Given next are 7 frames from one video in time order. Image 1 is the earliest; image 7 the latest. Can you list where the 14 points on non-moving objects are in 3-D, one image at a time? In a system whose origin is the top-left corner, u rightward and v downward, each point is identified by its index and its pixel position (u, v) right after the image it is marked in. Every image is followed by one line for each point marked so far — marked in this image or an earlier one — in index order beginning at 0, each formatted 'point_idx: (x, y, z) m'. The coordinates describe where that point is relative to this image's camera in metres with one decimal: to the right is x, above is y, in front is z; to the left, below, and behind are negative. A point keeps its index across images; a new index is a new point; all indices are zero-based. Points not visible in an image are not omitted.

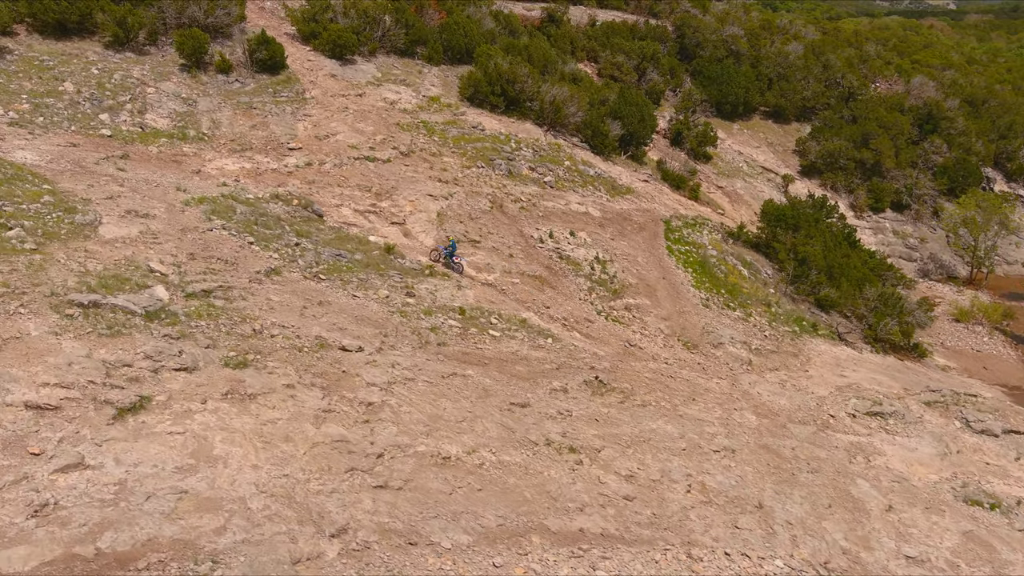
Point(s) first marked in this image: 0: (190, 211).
0: (-9.6, +2.3, +17.3) m
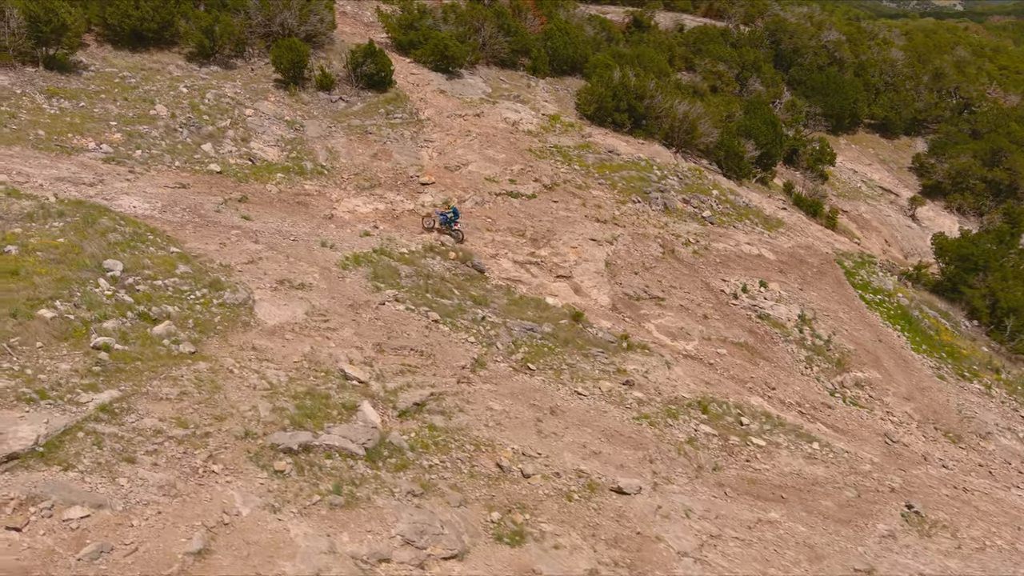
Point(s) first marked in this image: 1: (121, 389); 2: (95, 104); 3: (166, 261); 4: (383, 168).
0: (-3.8, +0.3, +13.6) m
1: (-5.9, -1.5, +8.7) m
2: (-13.4, +5.9, +18.6) m
3: (-7.3, +0.6, +12.2) m
4: (-4.4, +4.1, +19.7) m
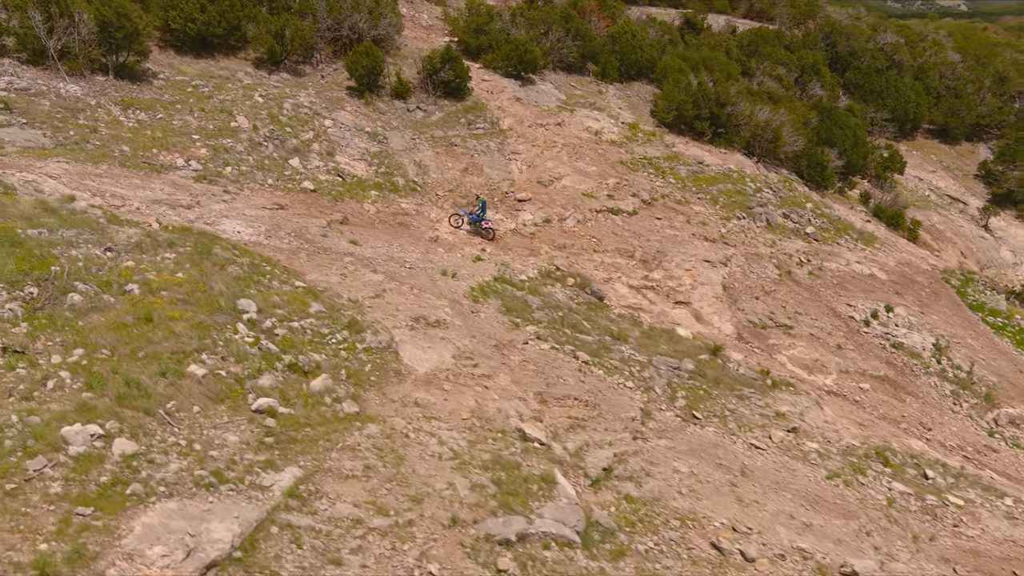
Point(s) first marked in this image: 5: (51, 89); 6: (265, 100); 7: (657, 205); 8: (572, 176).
0: (-0.6, -0.5, +12.3) m
1: (-2.7, -2.3, +7.4) m
2: (-10.2, +5.2, +17.3) m
3: (-4.1, -0.2, +11.0) m
4: (-1.1, +3.3, +18.4) m
5: (-13.3, +5.8, +16.6) m
6: (-8.3, +6.3, +19.5) m
7: (+4.9, +2.8, +19.3) m
8: (+2.0, +3.8, +19.6) m
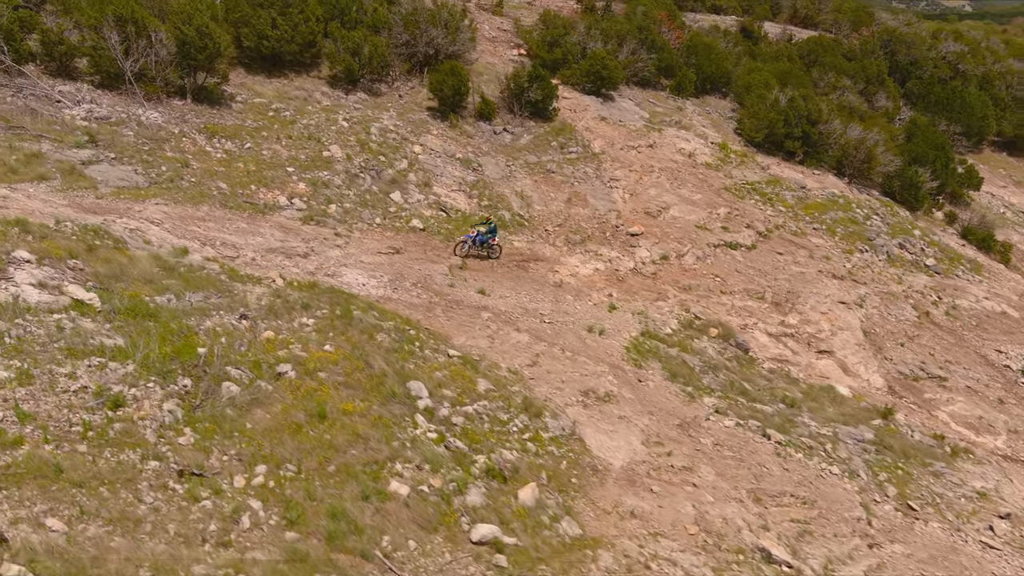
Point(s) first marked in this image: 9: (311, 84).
0: (+2.6, -1.7, +10.9) m
1: (+0.5, -3.5, +6.0) m
2: (-6.9, +4.0, +16.0) m
3: (-0.9, -1.4, +9.5) m
4: (+2.1, +2.1, +16.9) m
5: (-10.1, +4.6, +15.3) m
6: (-5.1, +5.1, +18.1) m
7: (+8.1, +1.6, +17.9) m
8: (+5.3, +2.6, +18.2) m
9: (-6.9, +7.0, +20.0) m
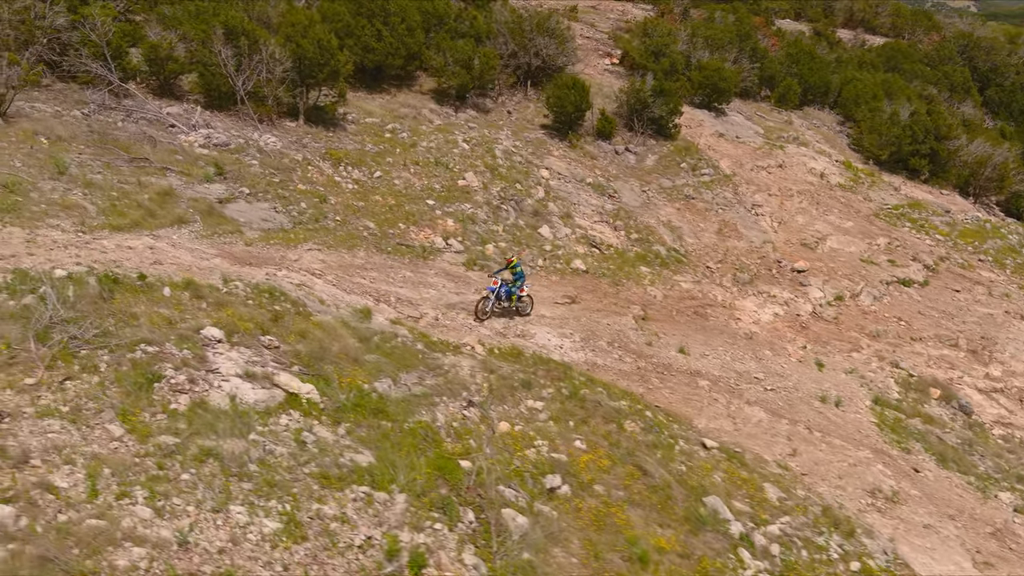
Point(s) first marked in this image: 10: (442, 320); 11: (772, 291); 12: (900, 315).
0: (+6.5, -2.8, +9.1) m
1: (+4.3, -4.6, +4.2) m
2: (-3.0, +2.9, +14.3) m
3: (+2.9, -2.5, +7.8) m
4: (+6.0, +1.0, +15.2) m
5: (-6.2, +3.5, +13.6) m
6: (-1.1, +4.0, +16.4) m
7: (+12.0, +0.4, +16.1) m
8: (+9.2, +1.5, +16.4) m
9: (-3.0, +5.9, +18.3) m
10: (-1.2, -0.5, +9.8) m
11: (+6.3, -0.1, +14.0) m
12: (+9.6, -0.7, +14.4) m
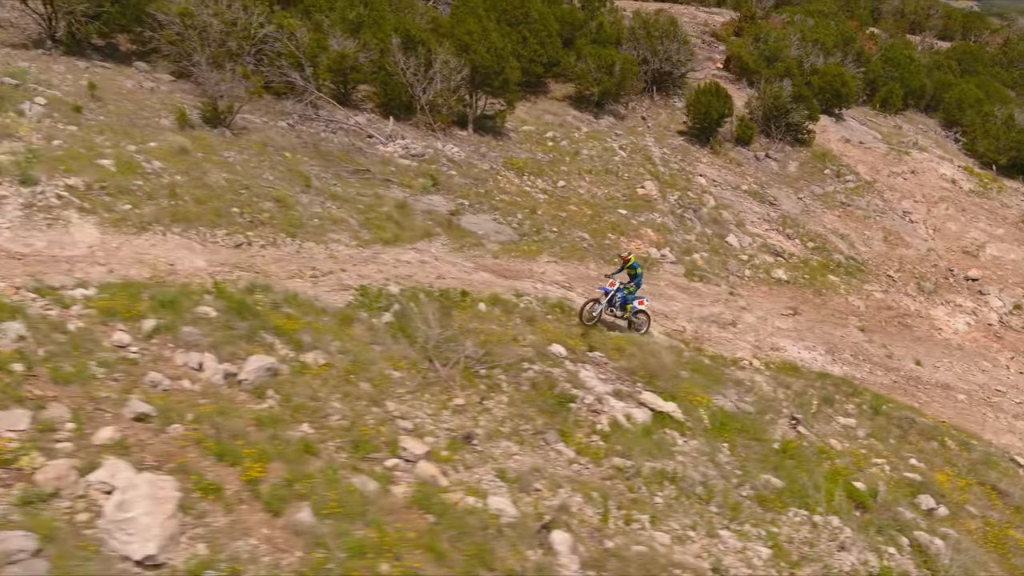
0: (+10.9, -3.0, +9.1) m
1: (+8.7, -4.8, +4.2) m
2: (+1.4, +2.7, +14.3) m
3: (+7.4, -2.7, +7.8) m
4: (+10.5, +0.8, +15.2) m
5: (-1.7, +3.3, +13.7) m
6: (+3.3, +3.8, +16.5) m
7: (+16.5, +0.2, +16.0) m
8: (+13.7, +1.2, +16.4) m
9: (+1.5, +5.7, +18.3) m
10: (+3.3, -0.8, +9.8) m
11: (+10.8, -0.3, +14.0) m
12: (+14.1, -0.9, +14.3) m
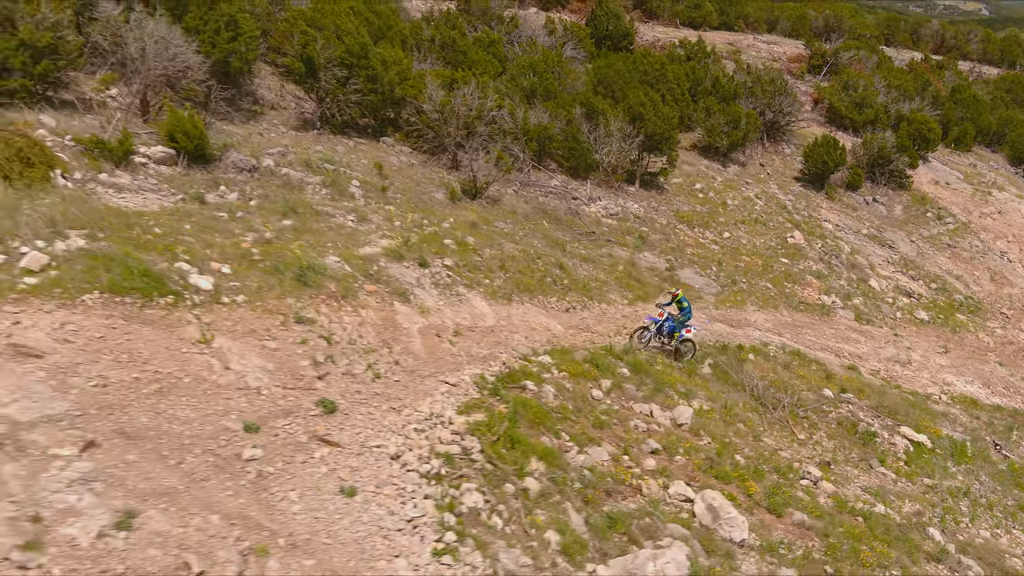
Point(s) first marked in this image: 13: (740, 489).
0: (+15.7, -4.1, +11.5) m
1: (+13.4, -5.8, +6.6) m
2: (+6.3, +1.6, +16.8) m
3: (+12.2, -3.7, +10.2) m
4: (+15.4, -0.3, +17.5) m
5: (+3.1, +2.3, +16.2) m
6: (+8.3, +2.8, +18.9) m
7: (+21.4, -0.9, +18.3) m
8: (+18.6, +0.2, +18.7) m
9: (+6.4, +4.7, +20.8) m
10: (+8.1, -1.8, +12.2) m
11: (+15.6, -1.4, +16.4) m
12: (+19.0, -2.0, +16.6) m
13: (+2.7, -2.4, +6.9) m
